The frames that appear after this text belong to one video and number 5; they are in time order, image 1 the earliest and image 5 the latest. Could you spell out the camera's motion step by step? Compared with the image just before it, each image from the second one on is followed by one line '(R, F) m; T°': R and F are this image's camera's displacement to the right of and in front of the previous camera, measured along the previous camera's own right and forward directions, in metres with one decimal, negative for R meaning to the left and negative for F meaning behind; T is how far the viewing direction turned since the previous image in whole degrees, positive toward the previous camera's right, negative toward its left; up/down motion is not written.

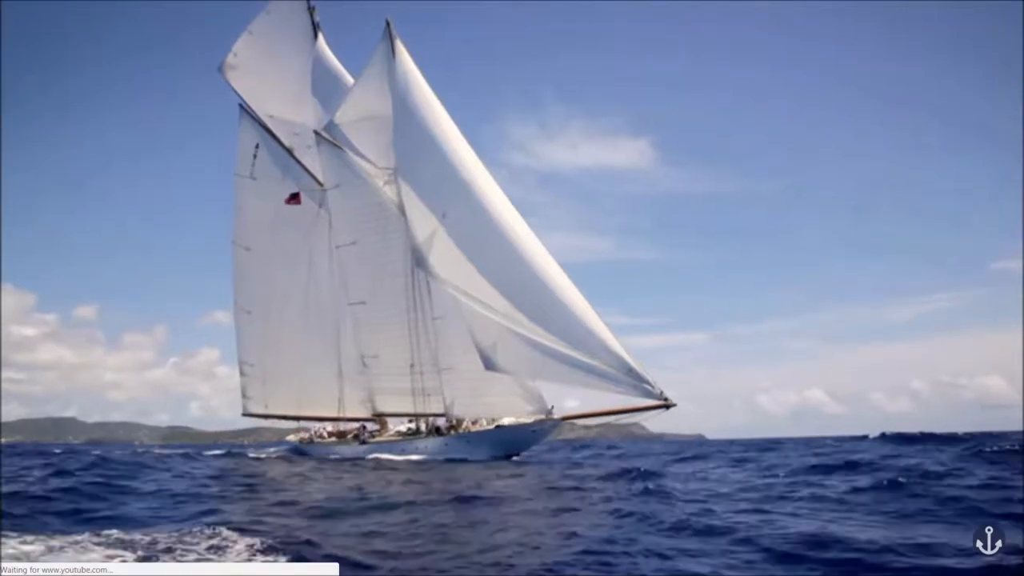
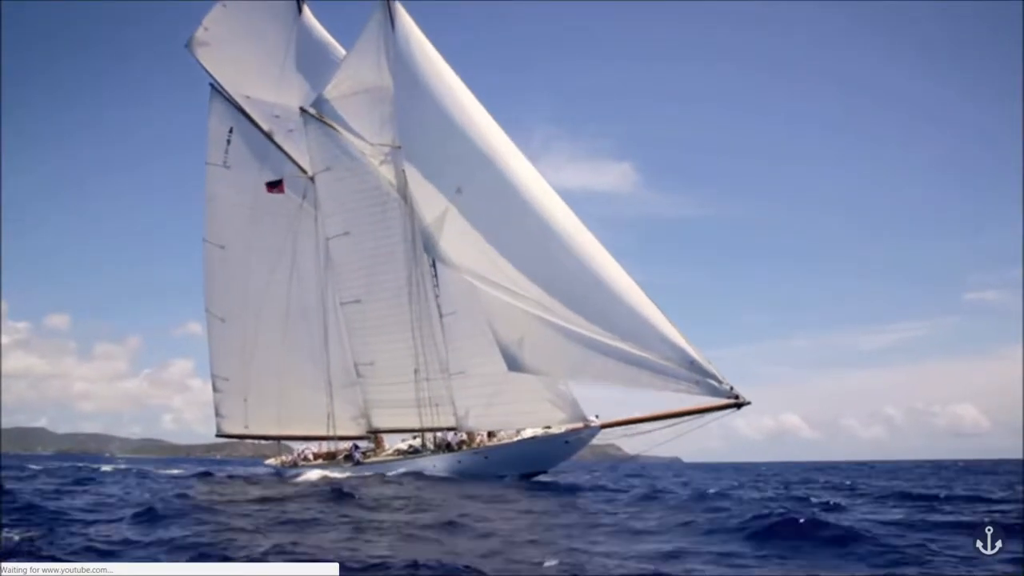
(-1.2, +3.6) m; +1°
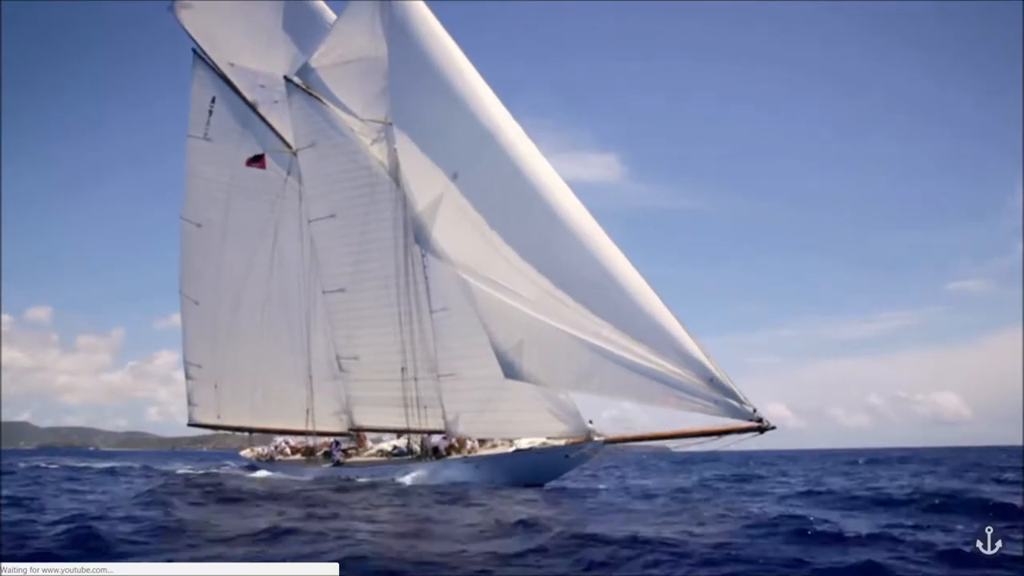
(-0.2, +1.5) m; +1°
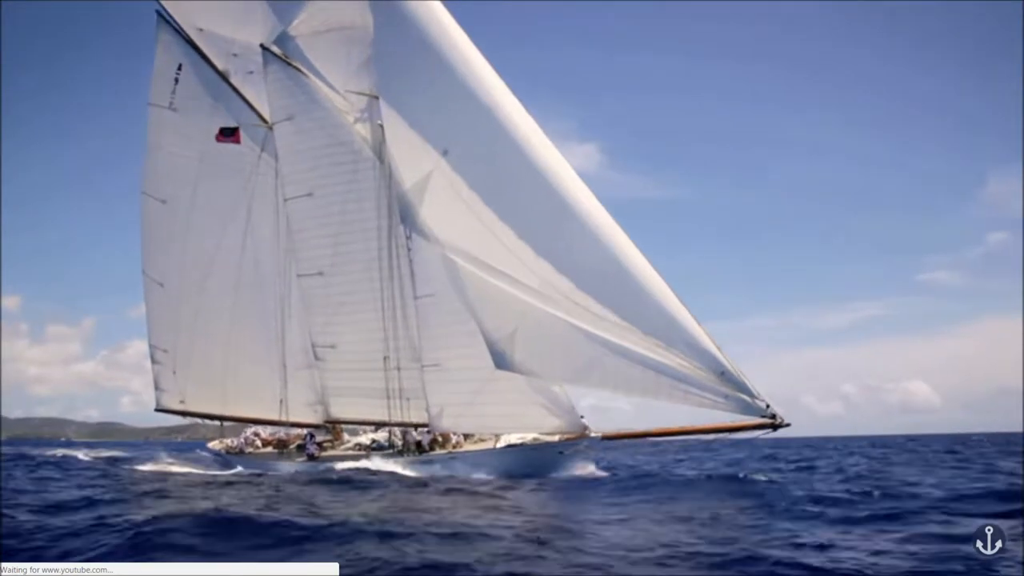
(-0.3, +1.1) m; +2°
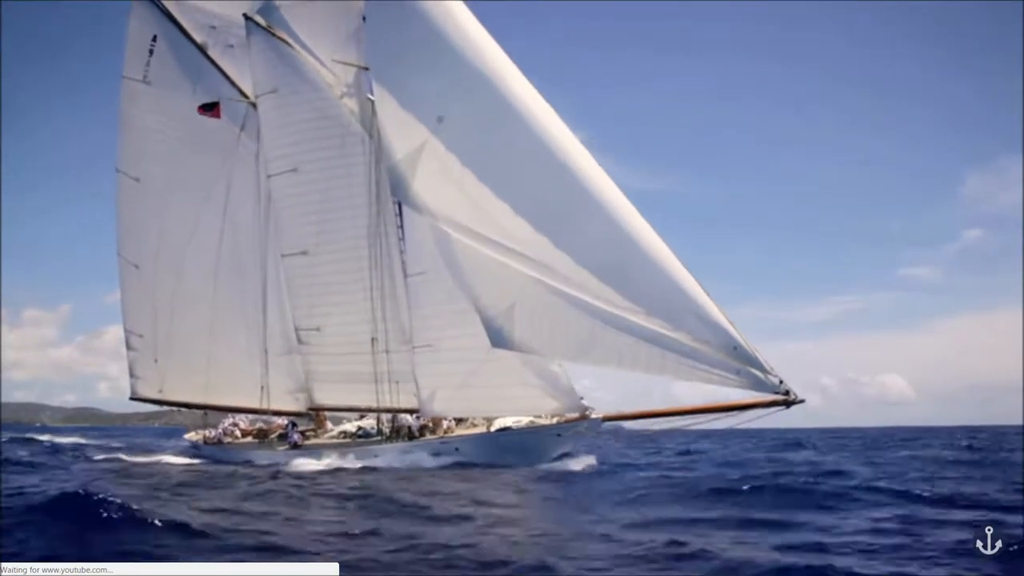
(-0.3, +0.7) m; +1°
